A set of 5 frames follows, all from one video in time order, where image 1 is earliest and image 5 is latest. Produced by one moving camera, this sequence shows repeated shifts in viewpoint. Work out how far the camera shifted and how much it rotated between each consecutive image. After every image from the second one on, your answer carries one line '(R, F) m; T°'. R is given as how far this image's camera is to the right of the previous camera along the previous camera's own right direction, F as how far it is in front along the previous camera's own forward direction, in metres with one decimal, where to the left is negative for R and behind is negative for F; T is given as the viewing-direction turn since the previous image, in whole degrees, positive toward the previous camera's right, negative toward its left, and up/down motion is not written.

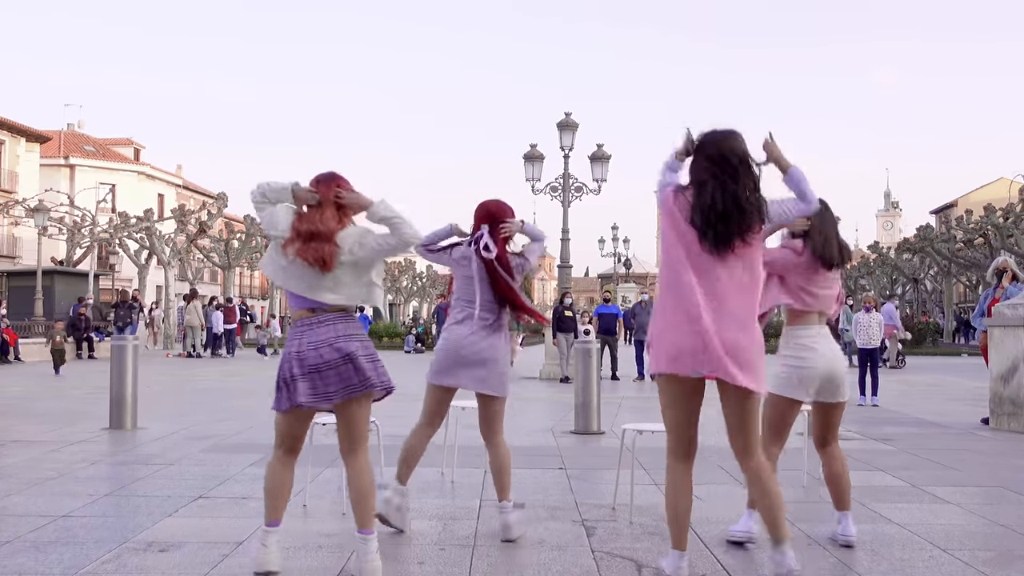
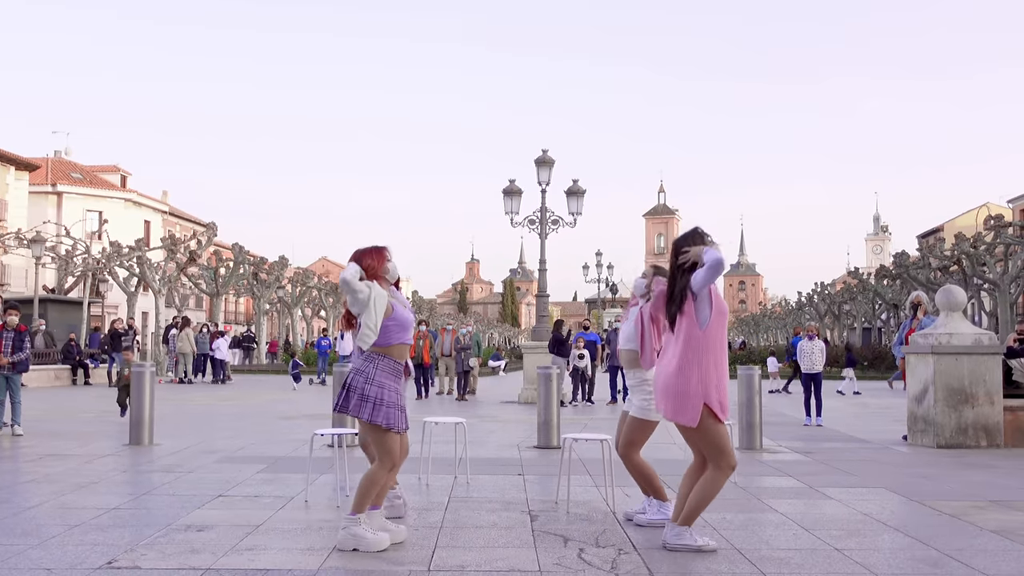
(+0.3, -1.7) m; 0°
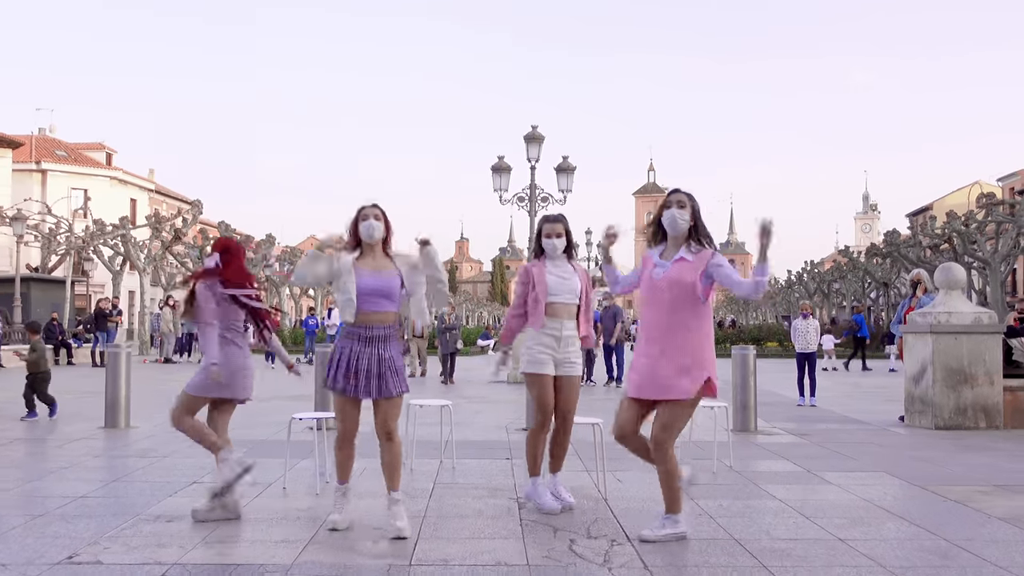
(0.0, +0.4) m; +1°
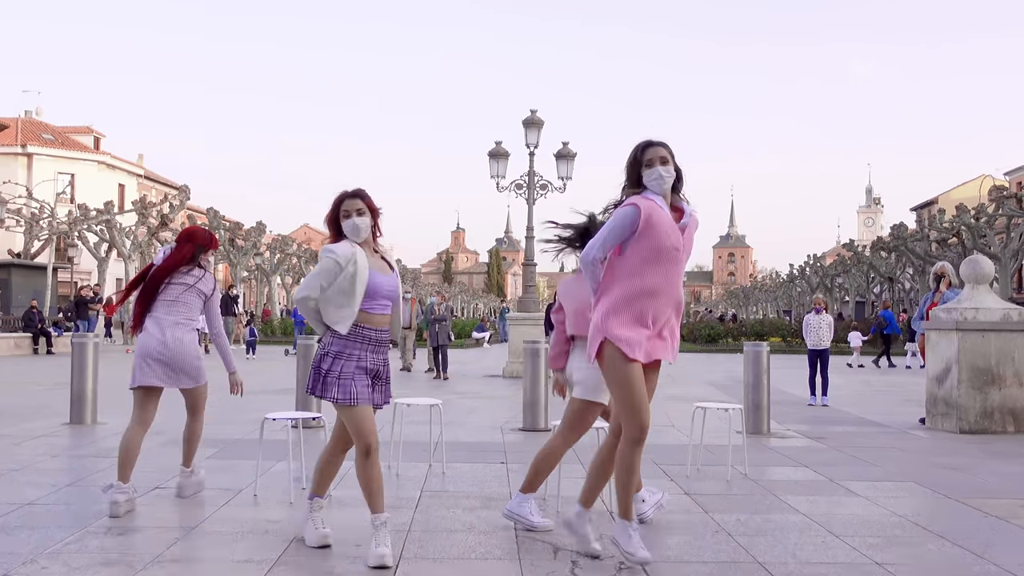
(0.0, +0.7) m; 0°
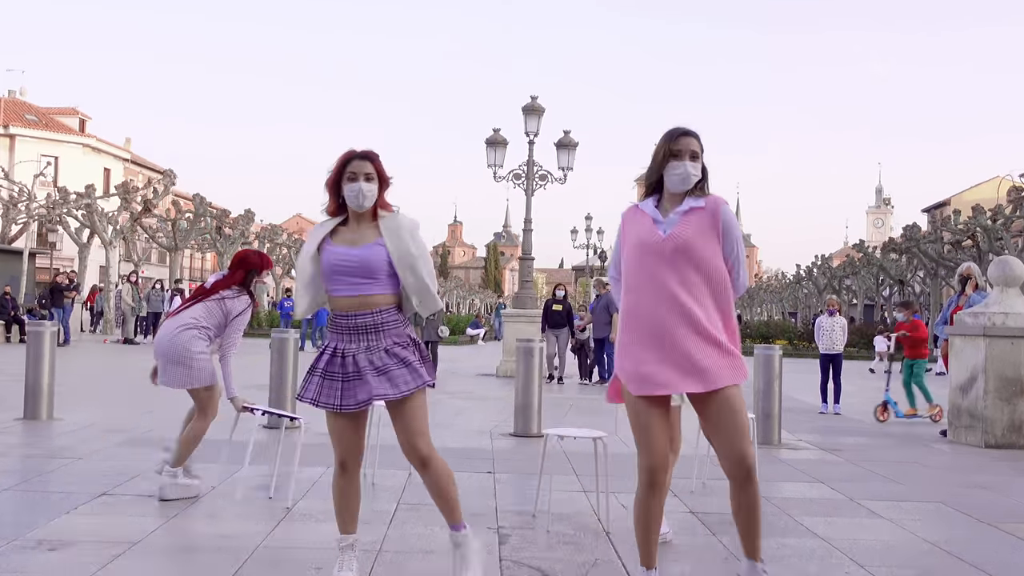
(+0.1, +0.7) m; 0°
